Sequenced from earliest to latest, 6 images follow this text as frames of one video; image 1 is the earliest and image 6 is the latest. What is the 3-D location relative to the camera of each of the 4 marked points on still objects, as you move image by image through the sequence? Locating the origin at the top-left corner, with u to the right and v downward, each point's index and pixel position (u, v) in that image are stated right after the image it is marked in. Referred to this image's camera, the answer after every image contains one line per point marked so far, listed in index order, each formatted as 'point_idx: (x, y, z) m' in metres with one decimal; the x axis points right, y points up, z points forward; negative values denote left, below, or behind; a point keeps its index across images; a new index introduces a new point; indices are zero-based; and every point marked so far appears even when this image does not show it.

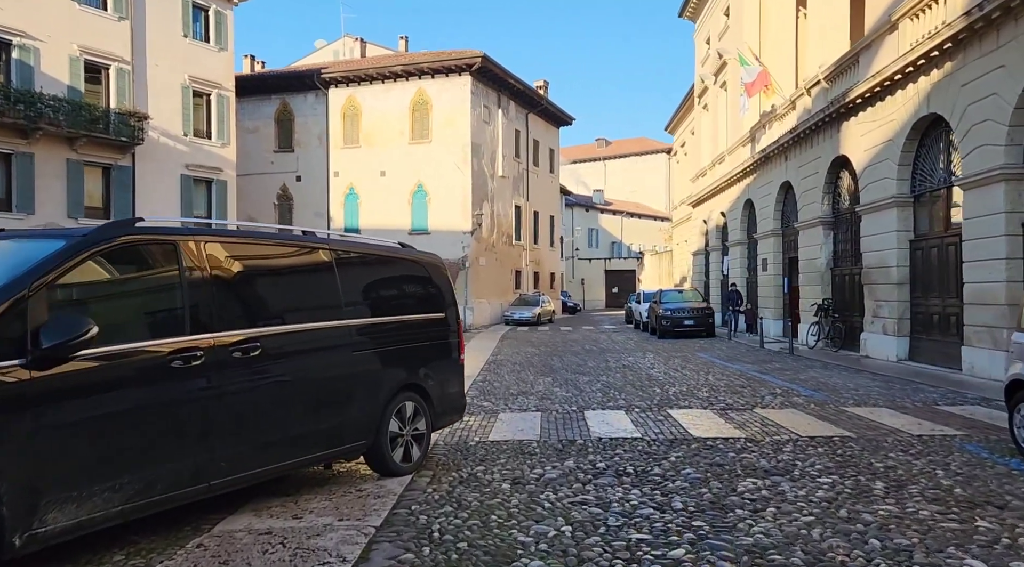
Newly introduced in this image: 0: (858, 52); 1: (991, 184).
0: (+7.3, +4.9, +15.0) m
1: (+6.8, +1.4, +10.0) m
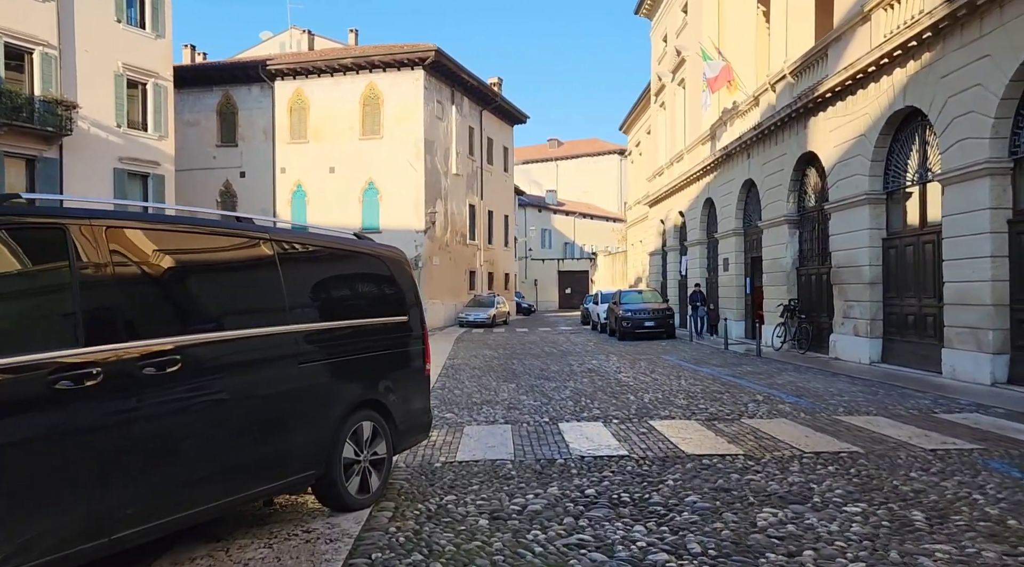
0: (+6.5, +4.9, +14.6) m
1: (+6.3, +1.4, +9.7) m
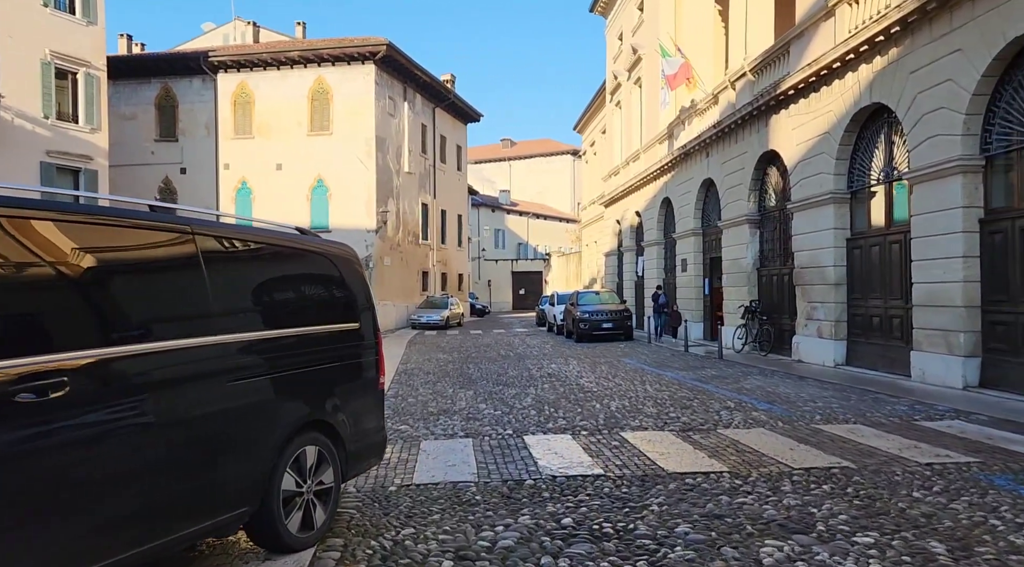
0: (+5.6, +4.9, +14.4) m
1: (+5.8, +1.4, +9.4) m
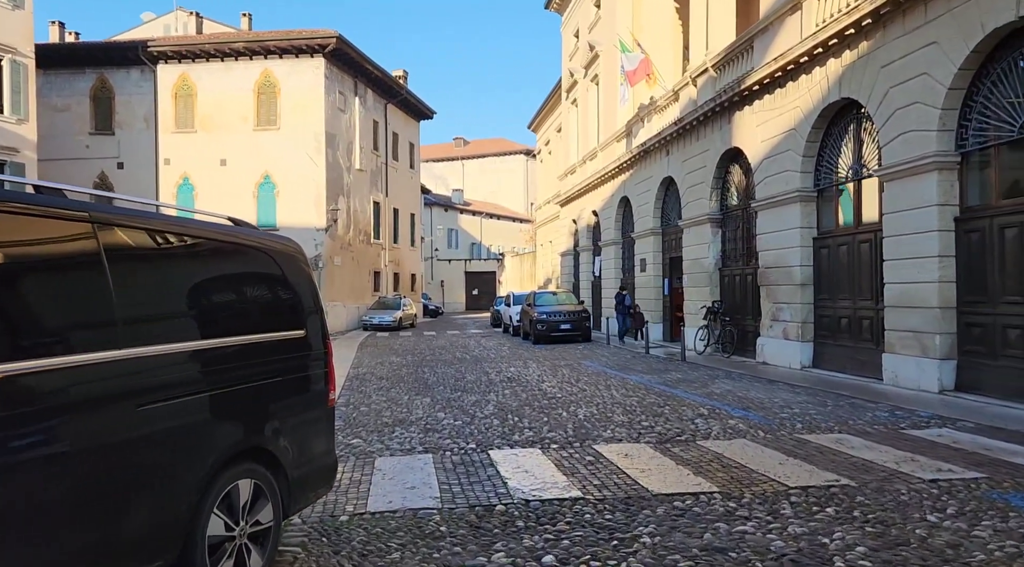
0: (+4.8, +4.9, +14.1) m
1: (+5.3, +1.4, +9.2) m
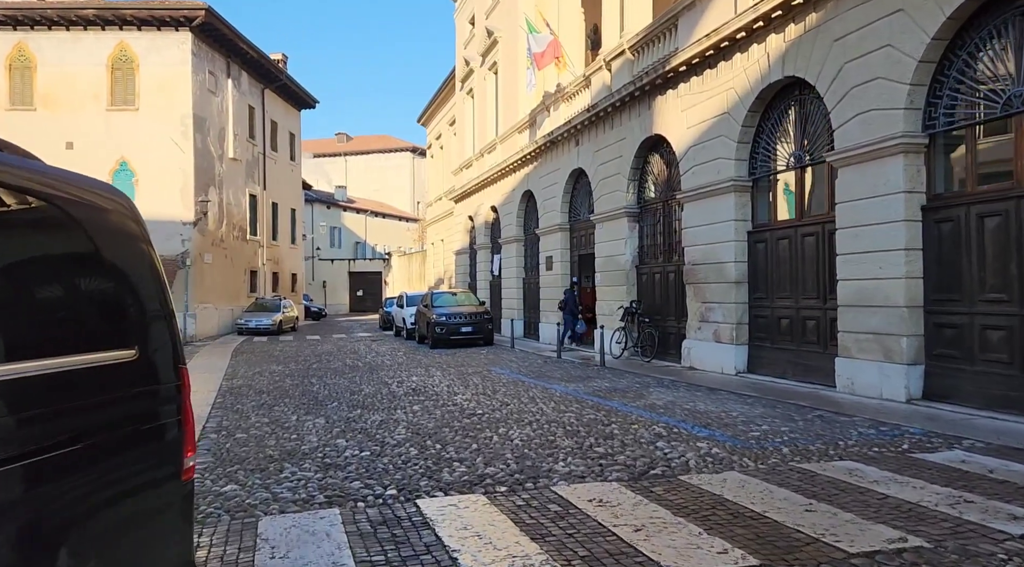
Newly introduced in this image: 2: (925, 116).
0: (+3.1, +4.9, +13.1) m
1: (+4.4, +1.5, +8.3) m
2: (+4.7, +1.9, +8.1) m
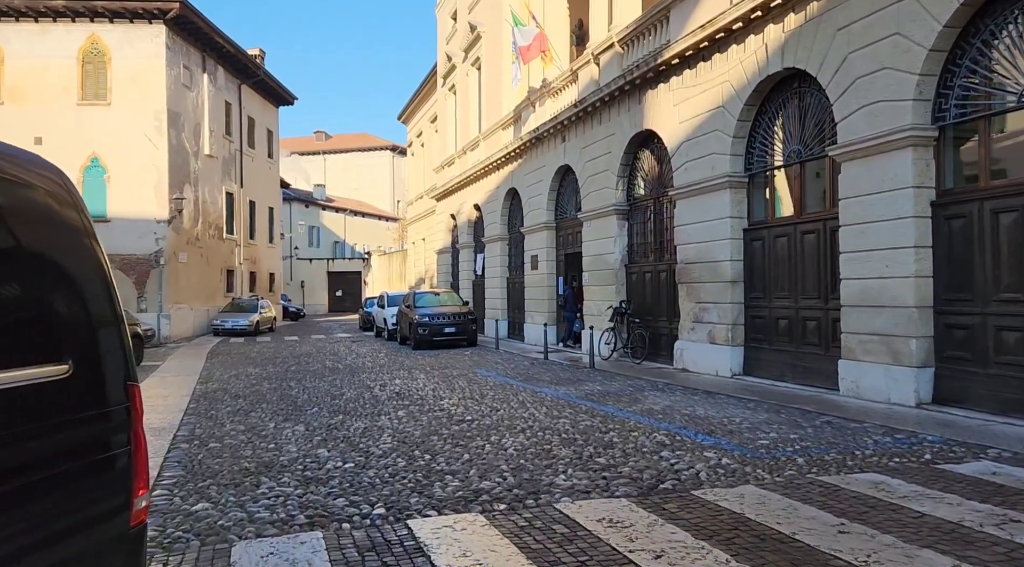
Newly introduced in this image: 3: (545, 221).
0: (+2.9, +5.0, +12.8) m
1: (+4.3, +1.5, +8.0) m
2: (+4.6, +1.9, +7.8) m
3: (+0.9, +1.7, +19.2) m
